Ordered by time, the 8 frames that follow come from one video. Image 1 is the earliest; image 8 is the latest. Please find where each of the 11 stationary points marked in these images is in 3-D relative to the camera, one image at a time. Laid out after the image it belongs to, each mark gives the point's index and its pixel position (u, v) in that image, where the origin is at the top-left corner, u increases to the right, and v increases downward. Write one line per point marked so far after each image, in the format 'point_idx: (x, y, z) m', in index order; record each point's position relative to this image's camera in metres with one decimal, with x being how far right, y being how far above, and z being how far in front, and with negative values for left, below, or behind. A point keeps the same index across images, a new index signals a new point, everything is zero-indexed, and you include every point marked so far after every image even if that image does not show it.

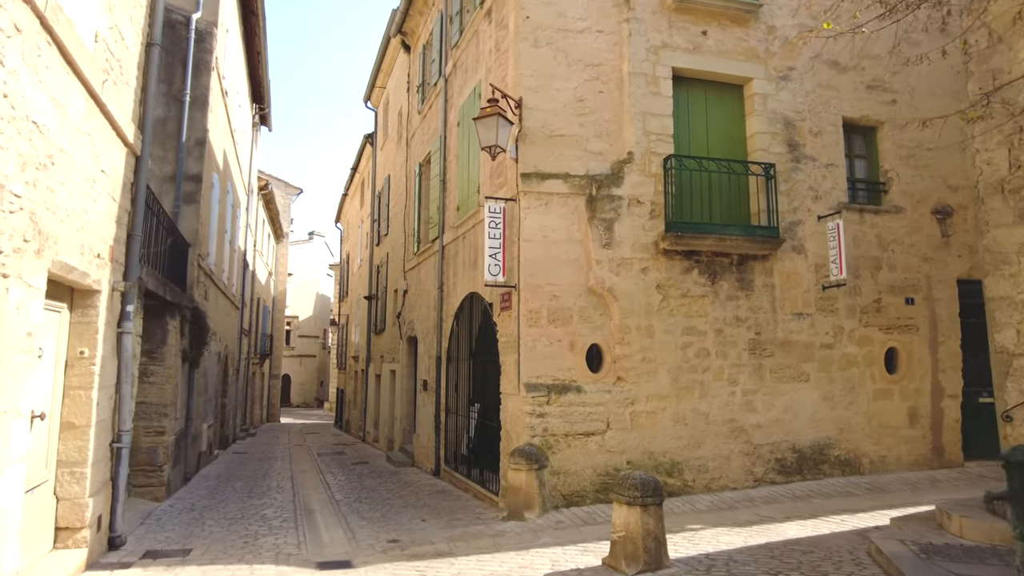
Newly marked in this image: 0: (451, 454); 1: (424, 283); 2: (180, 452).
0: (-0.9, -2.5, +10.1) m
1: (-1.7, +0.1, +12.4) m
2: (-4.8, -2.4, +9.5) m
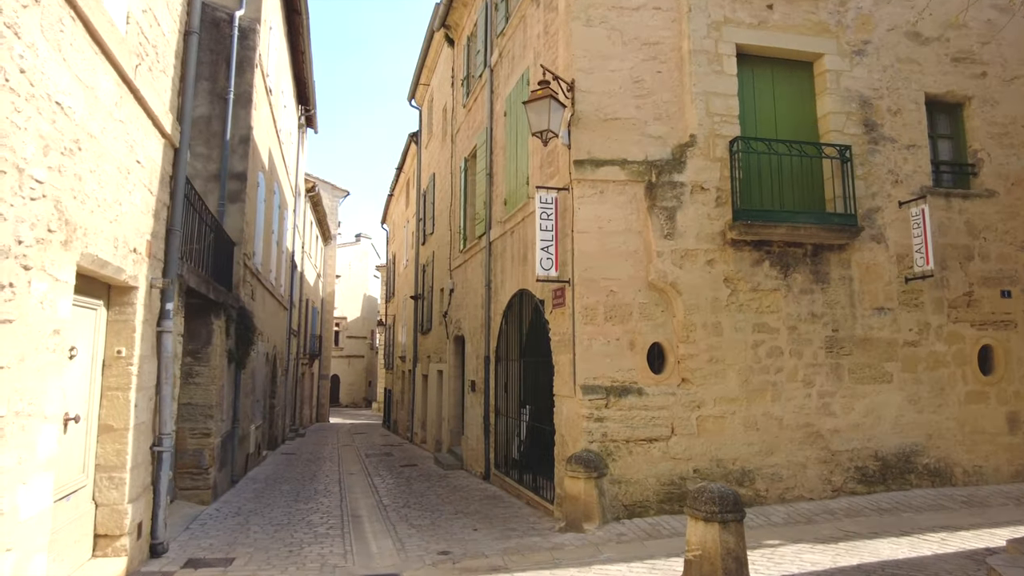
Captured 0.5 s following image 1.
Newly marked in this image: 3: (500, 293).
0: (-0.1, -2.5, +9.7) m
1: (-0.8, +0.1, +12.1) m
2: (-4.0, -2.4, +9.3) m
3: (-0.2, -0.1, +9.9) m
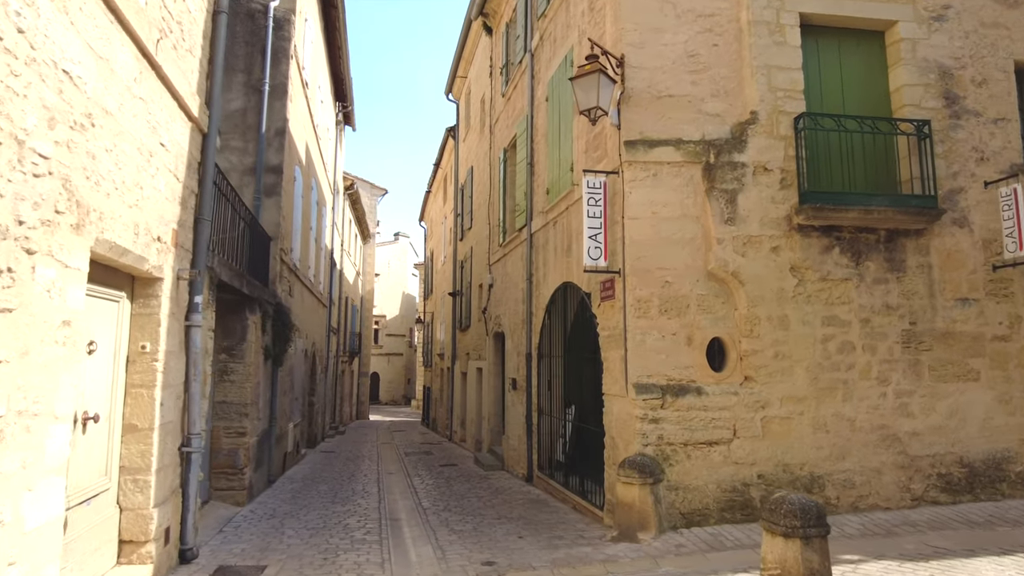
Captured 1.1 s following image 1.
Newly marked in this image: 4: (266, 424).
0: (+0.5, -2.4, +9.2) m
1: (0.0, +0.2, +11.7) m
2: (-3.4, -2.3, +9.1) m
3: (+0.4, 0.0, +9.5) m
4: (-3.5, -2.0, +9.5) m
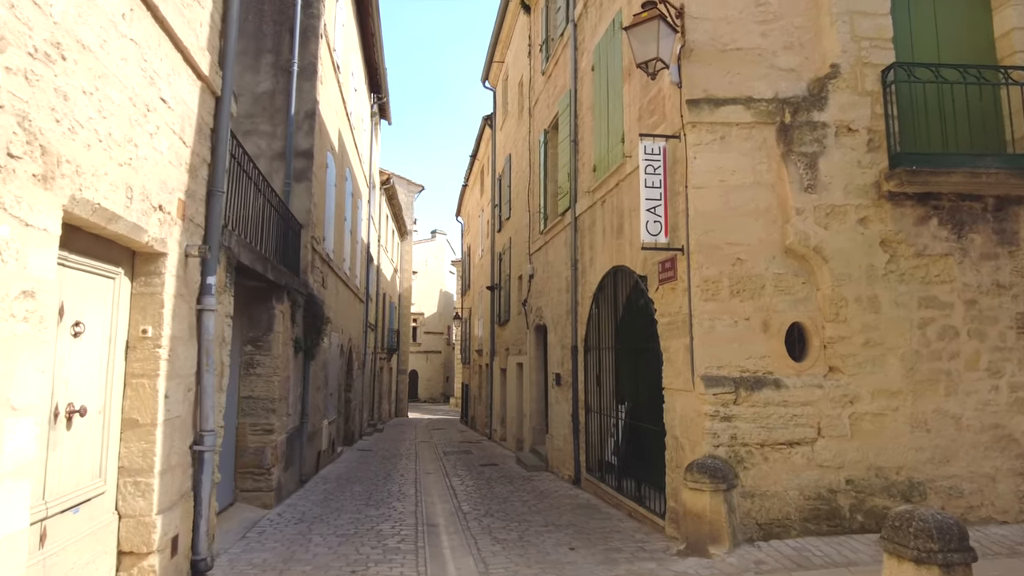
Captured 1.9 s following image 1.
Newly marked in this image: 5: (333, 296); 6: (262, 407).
0: (+1.1, -2.2, +8.5) m
1: (+0.7, +0.4, +10.9) m
2: (-2.9, -2.2, +8.6) m
3: (+1.0, +0.2, +8.8) m
4: (-2.9, -1.8, +9.0) m
5: (-3.4, -0.2, +12.4) m
6: (-2.8, -1.3, +7.5) m
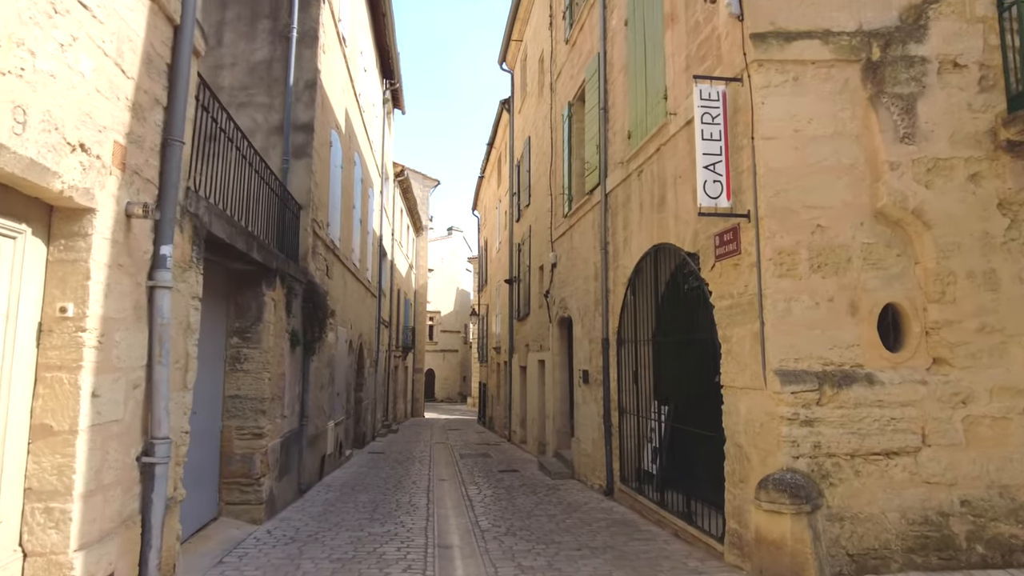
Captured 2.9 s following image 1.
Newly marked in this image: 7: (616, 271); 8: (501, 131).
0: (+1.3, -2.0, +7.5) m
1: (+1.0, +0.6, +9.9) m
2: (-2.6, -2.0, +7.7) m
3: (+1.3, +0.4, +7.7) m
4: (-2.6, -1.6, +8.0) m
5: (-3.0, 0.0, +11.5) m
6: (-2.6, -1.2, +6.5) m
7: (+1.3, +0.2, +8.0) m
8: (-0.3, +4.7, +19.6) m
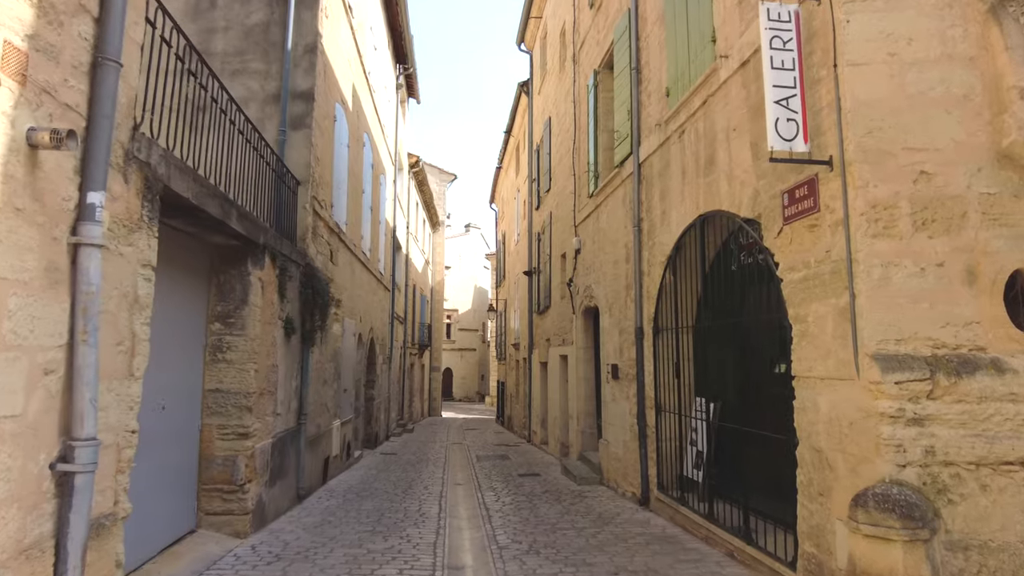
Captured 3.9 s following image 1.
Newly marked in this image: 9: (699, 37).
0: (+1.6, -1.8, +6.5) m
1: (+1.3, +0.8, +9.0) m
2: (-2.4, -1.8, +6.8) m
3: (+1.5, +0.6, +6.8) m
4: (-2.4, -1.5, +7.2) m
5: (-2.7, +0.2, +10.6) m
6: (-2.4, -1.0, +5.7) m
7: (+1.5, +0.4, +7.1) m
8: (+0.2, +4.9, +18.7) m
9: (+1.6, +2.2, +5.8) m
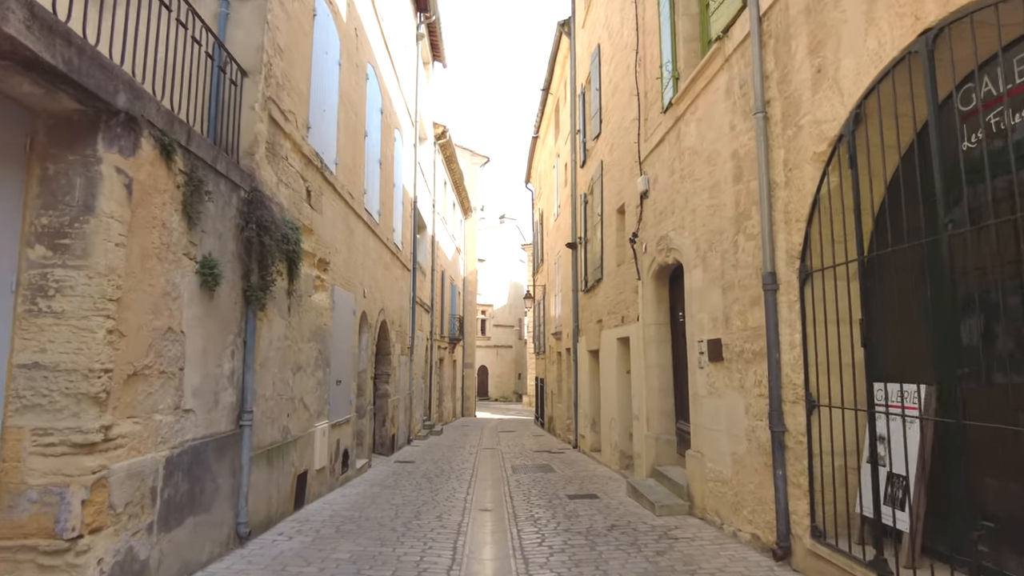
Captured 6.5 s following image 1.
0: (+1.9, -1.3, +3.7) m
1: (+1.7, +1.3, +6.2) m
2: (-2.0, -1.3, +4.3) m
3: (+1.8, +1.1, +4.0) m
4: (-2.0, -1.0, +4.7) m
5: (-2.1, +0.7, +8.1) m
6: (-2.1, -0.5, +3.1) m
7: (+1.8, +1.0, +4.3) m
8: (+1.1, +5.4, +16.0) m
9: (+1.8, +2.7, +3.0) m
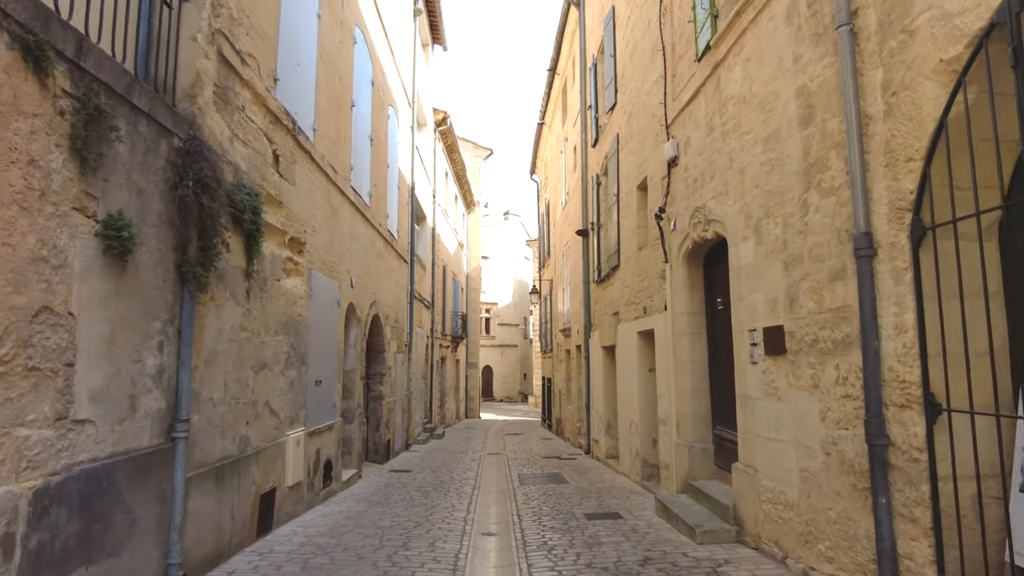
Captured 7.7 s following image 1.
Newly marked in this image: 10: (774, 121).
0: (+1.9, -1.1, +2.6) m
1: (+1.8, +1.5, +5.1) m
2: (-2.0, -1.2, +3.2) m
3: (+1.9, +1.3, +2.9) m
4: (-2.0, -0.8, +3.6) m
5: (-2.1, +0.8, +7.0) m
6: (-2.1, -0.3, +2.0) m
7: (+1.9, +1.1, +3.2) m
8: (+1.2, +5.5, +14.8) m
9: (+1.9, +2.9, +1.9) m
10: (+1.8, +1.1, +4.4) m
